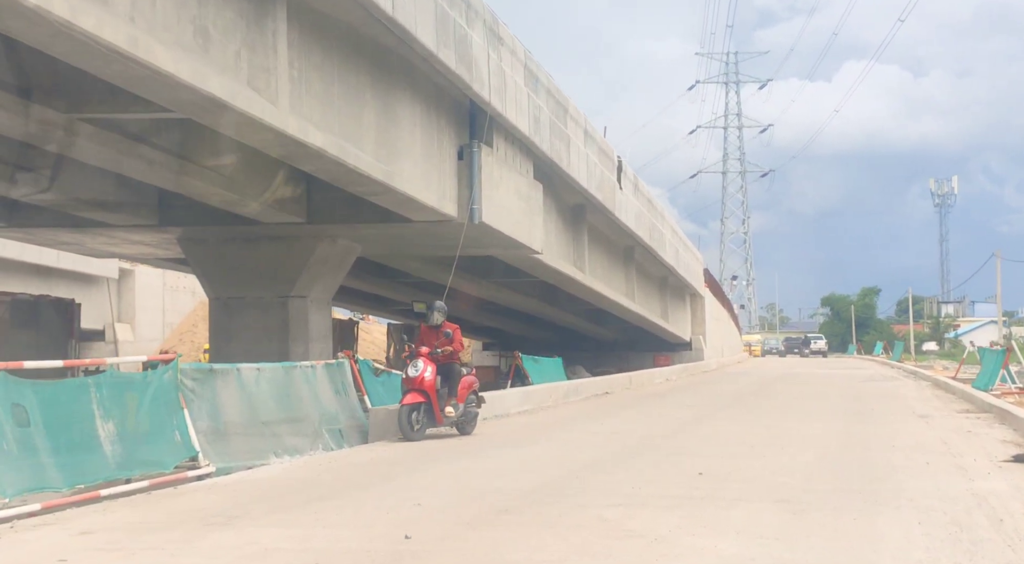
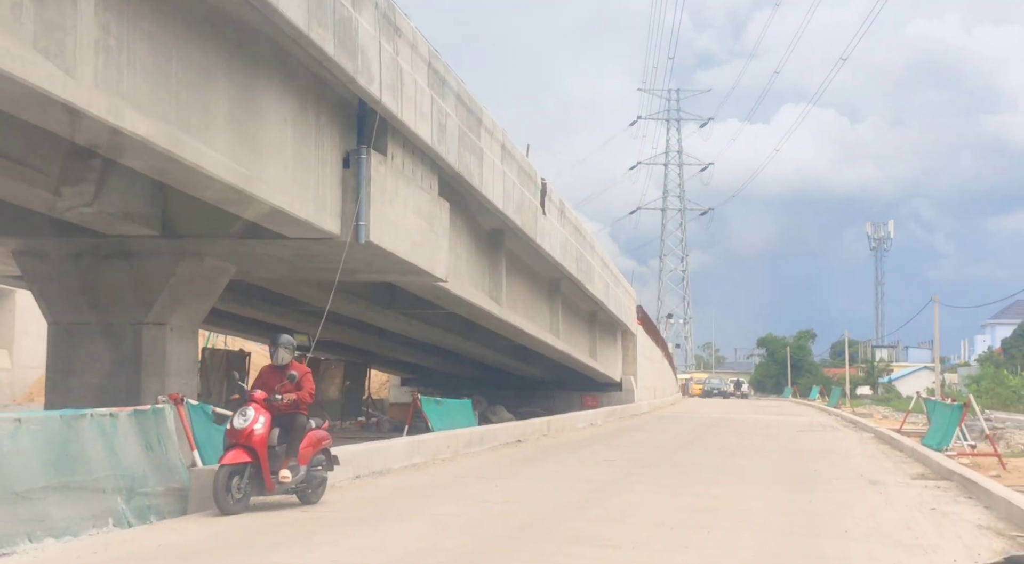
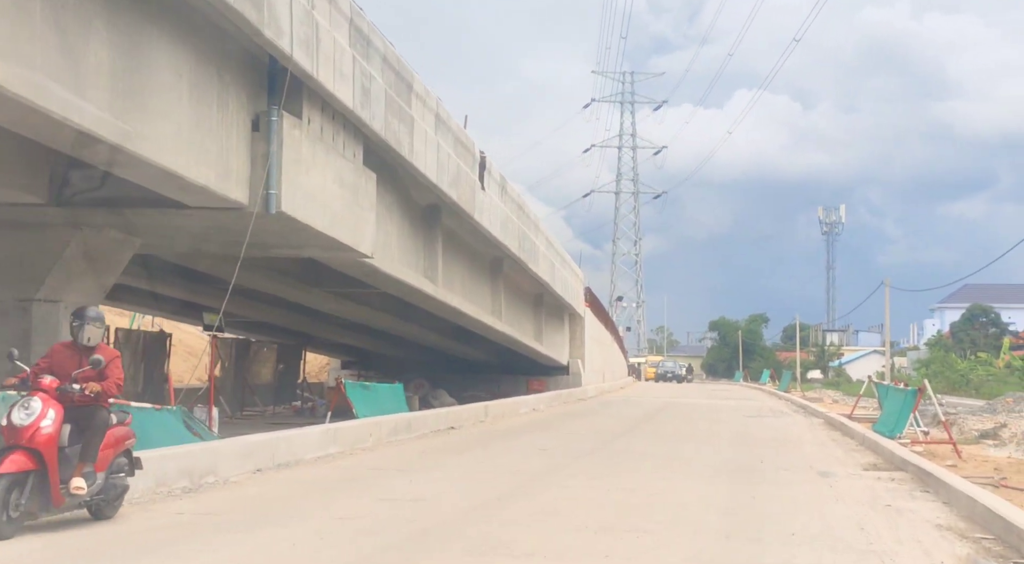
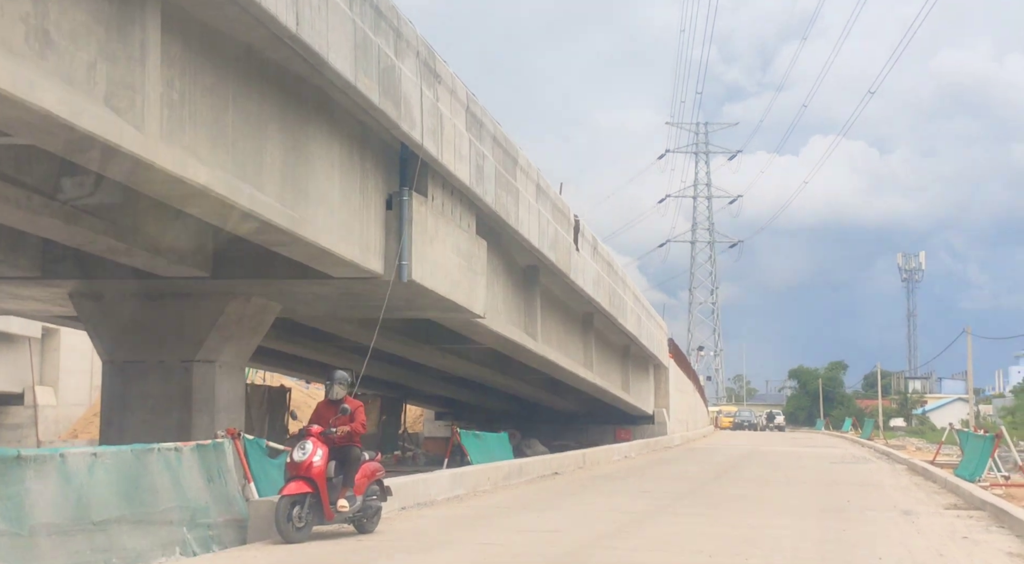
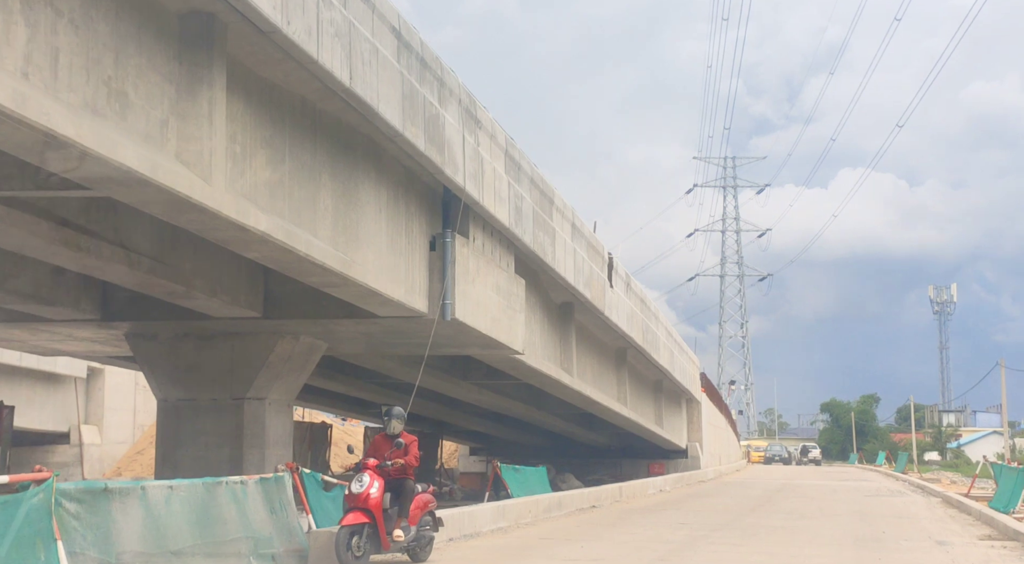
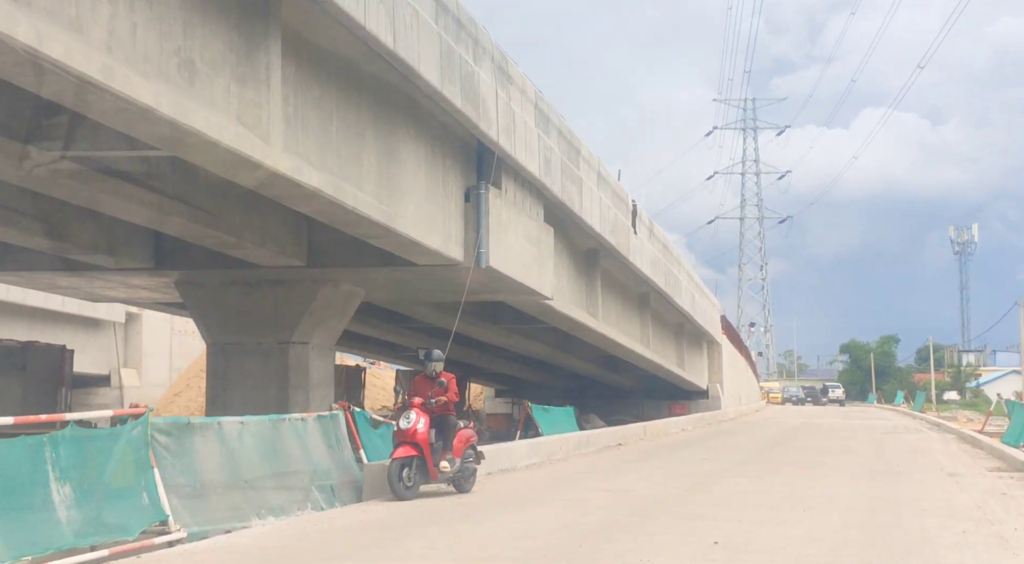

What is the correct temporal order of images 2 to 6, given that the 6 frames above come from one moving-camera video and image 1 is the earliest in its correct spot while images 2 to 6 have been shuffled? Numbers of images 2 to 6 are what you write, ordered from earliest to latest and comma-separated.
6, 5, 4, 2, 3
